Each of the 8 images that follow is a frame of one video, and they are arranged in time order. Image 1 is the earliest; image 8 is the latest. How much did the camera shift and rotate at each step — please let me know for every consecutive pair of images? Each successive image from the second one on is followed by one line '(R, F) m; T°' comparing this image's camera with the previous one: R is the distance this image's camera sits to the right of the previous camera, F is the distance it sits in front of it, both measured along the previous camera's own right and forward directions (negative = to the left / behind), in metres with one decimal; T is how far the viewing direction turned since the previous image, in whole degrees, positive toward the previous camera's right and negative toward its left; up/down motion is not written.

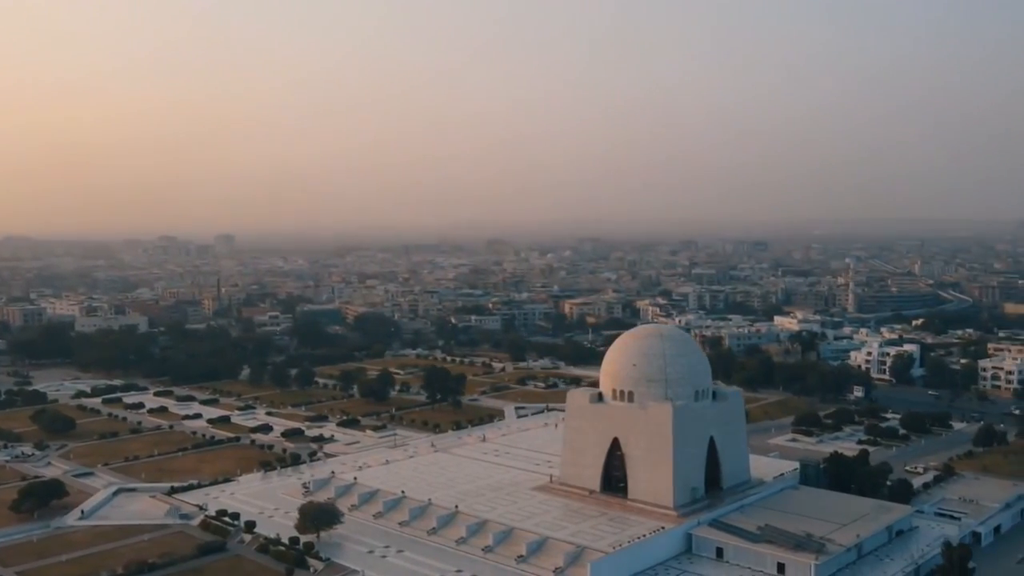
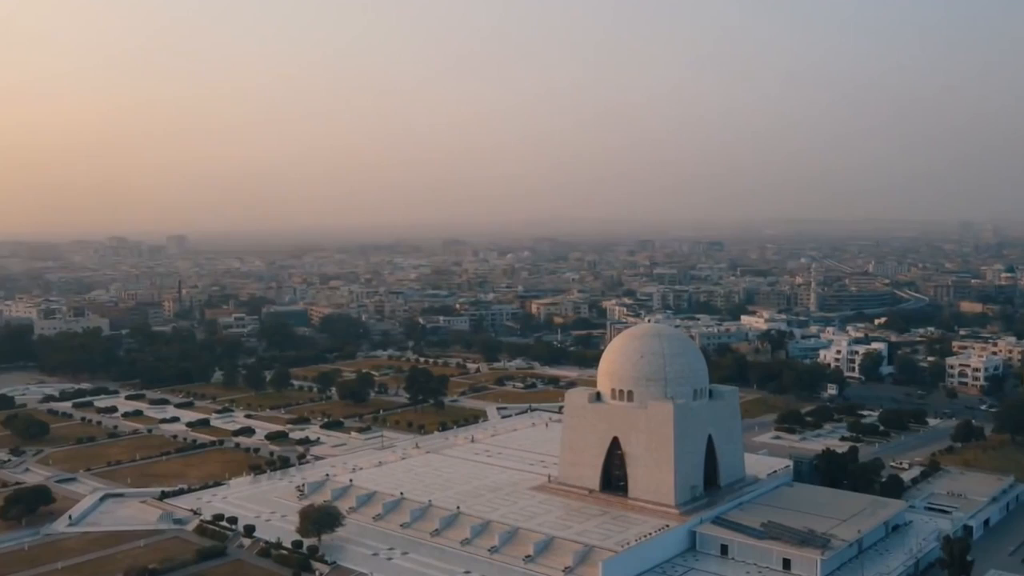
(-0.9, 0.0) m; +2°
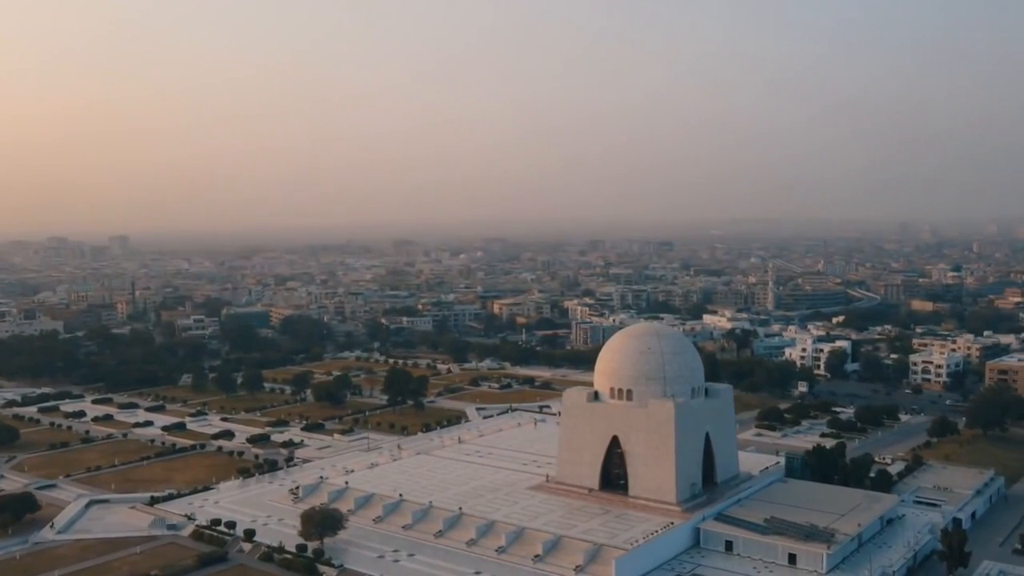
(-1.0, 0.0) m; +3°
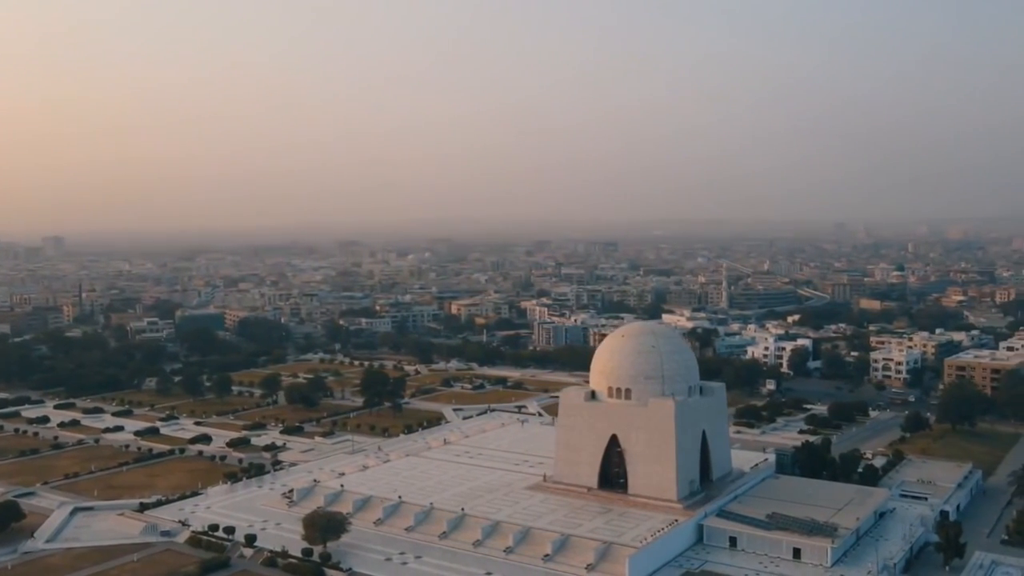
(-1.1, 0.0) m; +3°
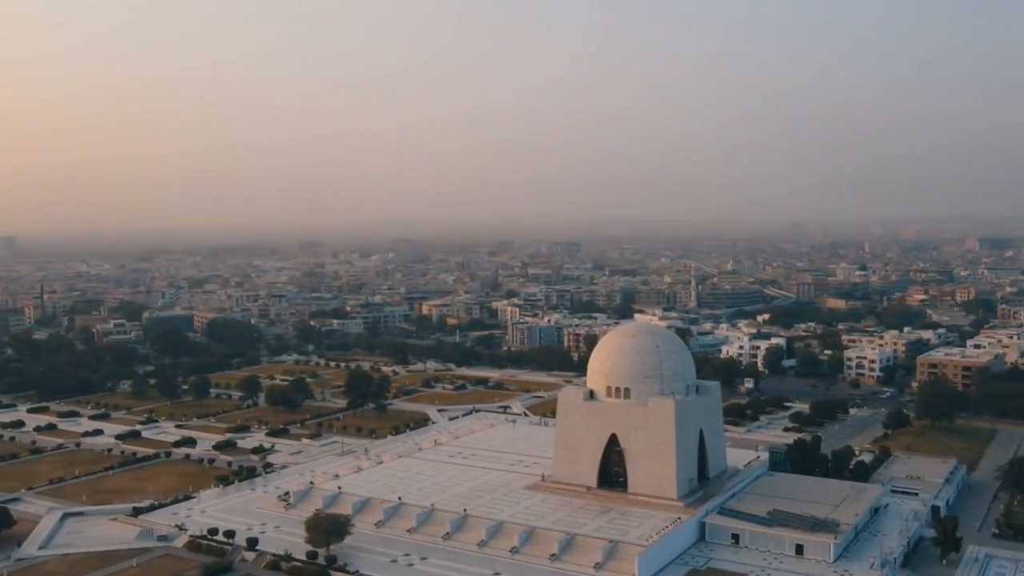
(-0.8, 0.0) m; +2°
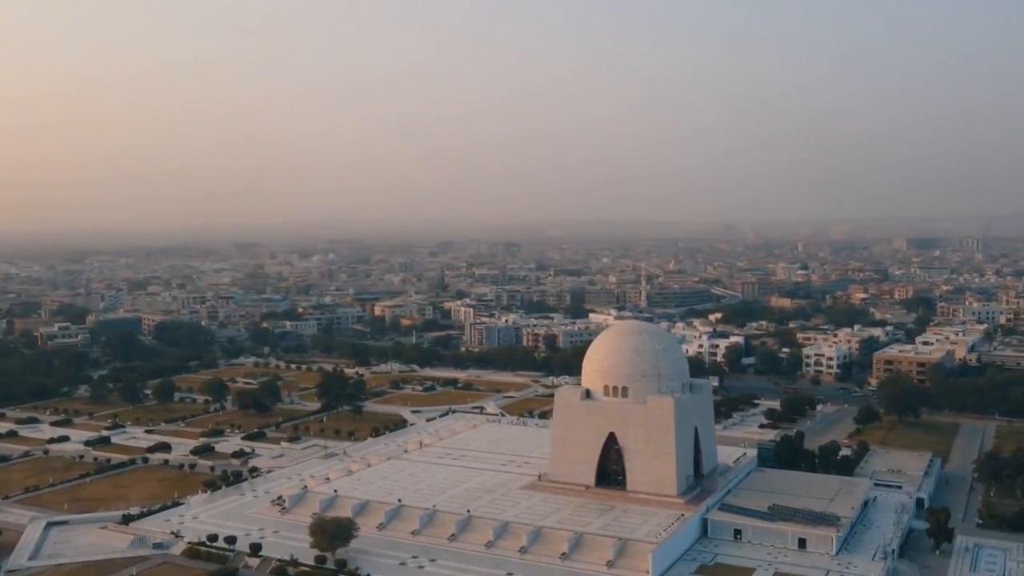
(-1.2, 0.0) m; +4°
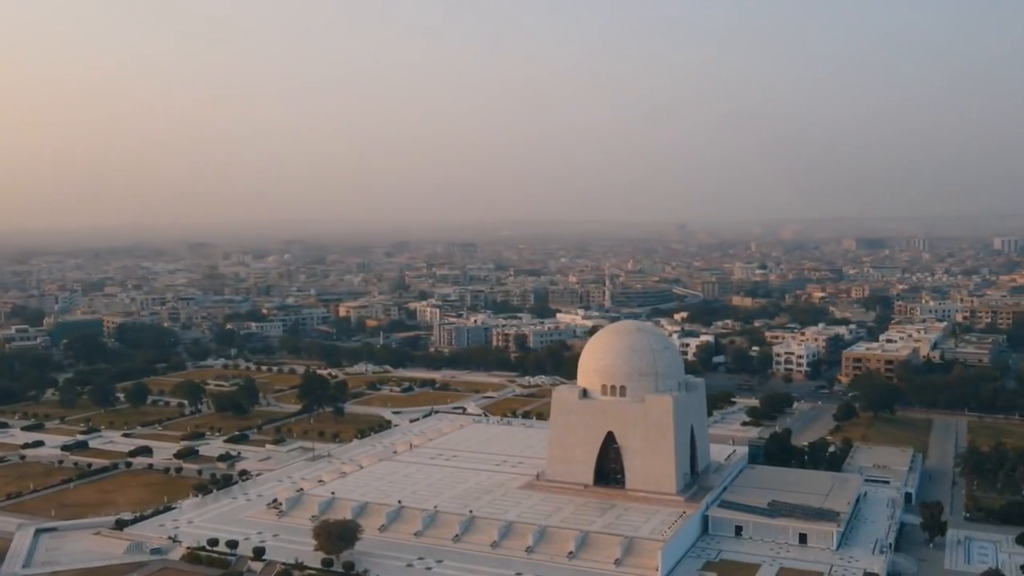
(-0.9, 0.0) m; +3°
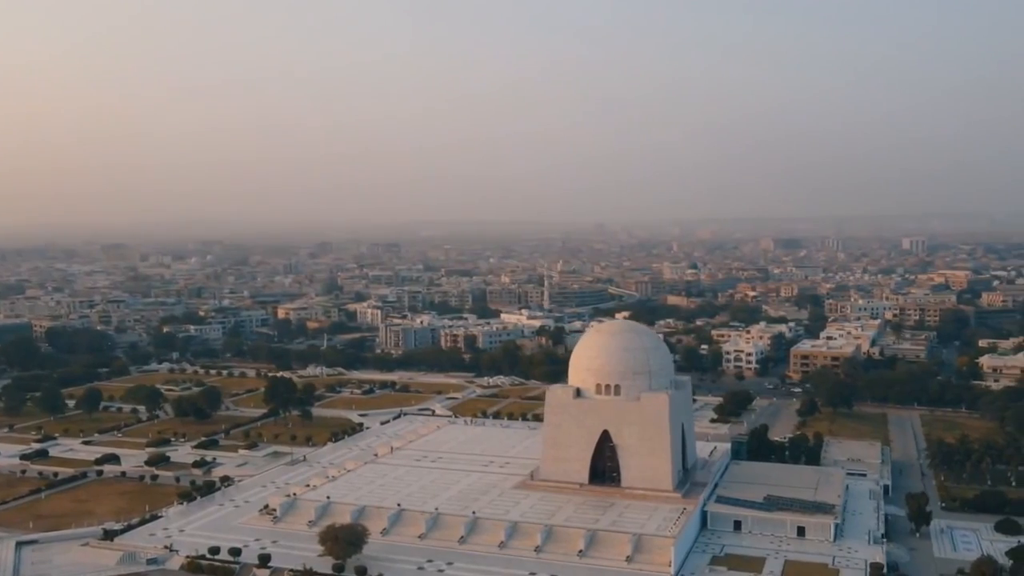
(-1.5, 0.0) m; +4°
